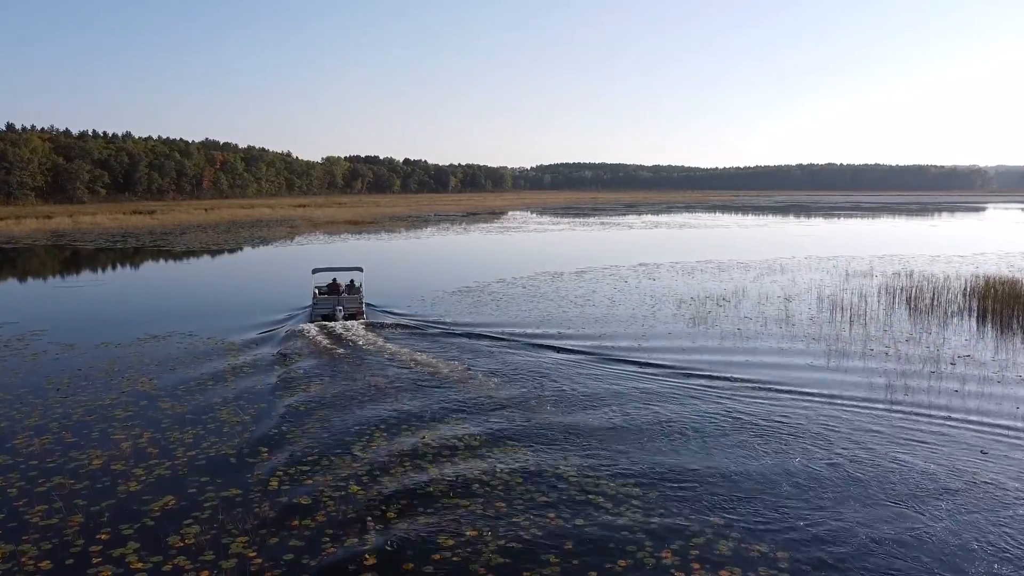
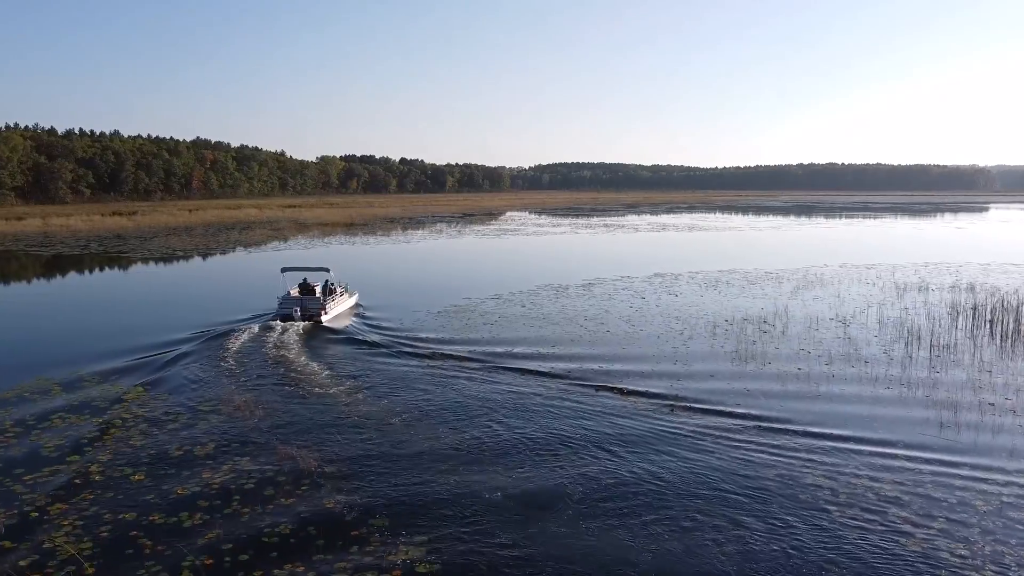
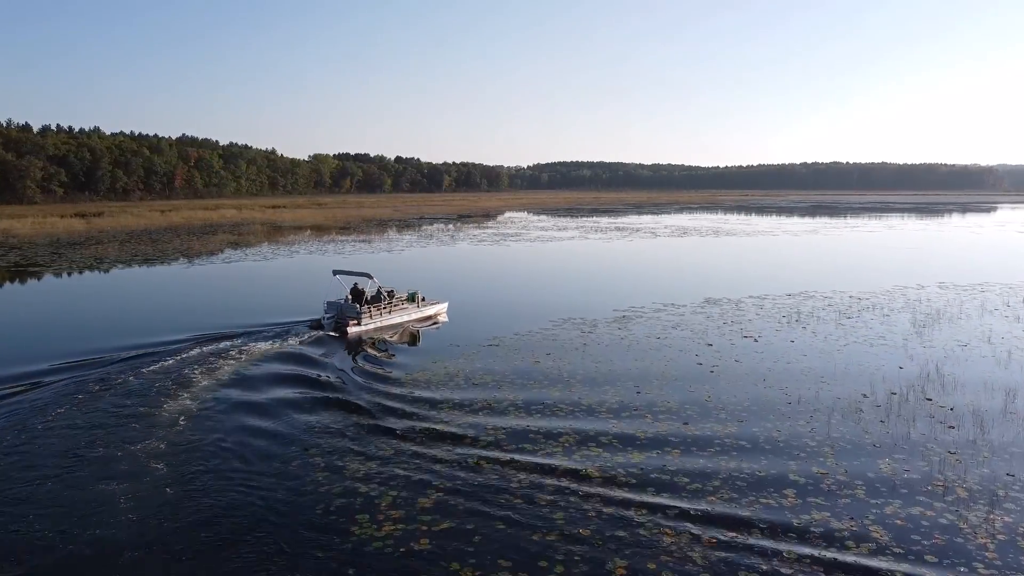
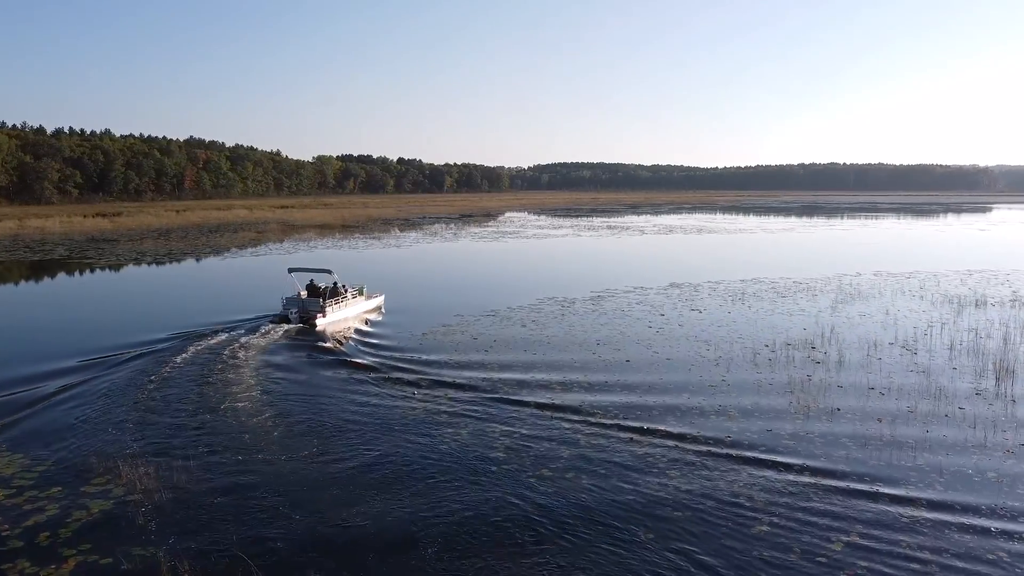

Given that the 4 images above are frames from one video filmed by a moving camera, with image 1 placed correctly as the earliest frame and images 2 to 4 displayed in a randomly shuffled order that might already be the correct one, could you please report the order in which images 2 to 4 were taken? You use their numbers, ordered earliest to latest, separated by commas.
2, 4, 3
